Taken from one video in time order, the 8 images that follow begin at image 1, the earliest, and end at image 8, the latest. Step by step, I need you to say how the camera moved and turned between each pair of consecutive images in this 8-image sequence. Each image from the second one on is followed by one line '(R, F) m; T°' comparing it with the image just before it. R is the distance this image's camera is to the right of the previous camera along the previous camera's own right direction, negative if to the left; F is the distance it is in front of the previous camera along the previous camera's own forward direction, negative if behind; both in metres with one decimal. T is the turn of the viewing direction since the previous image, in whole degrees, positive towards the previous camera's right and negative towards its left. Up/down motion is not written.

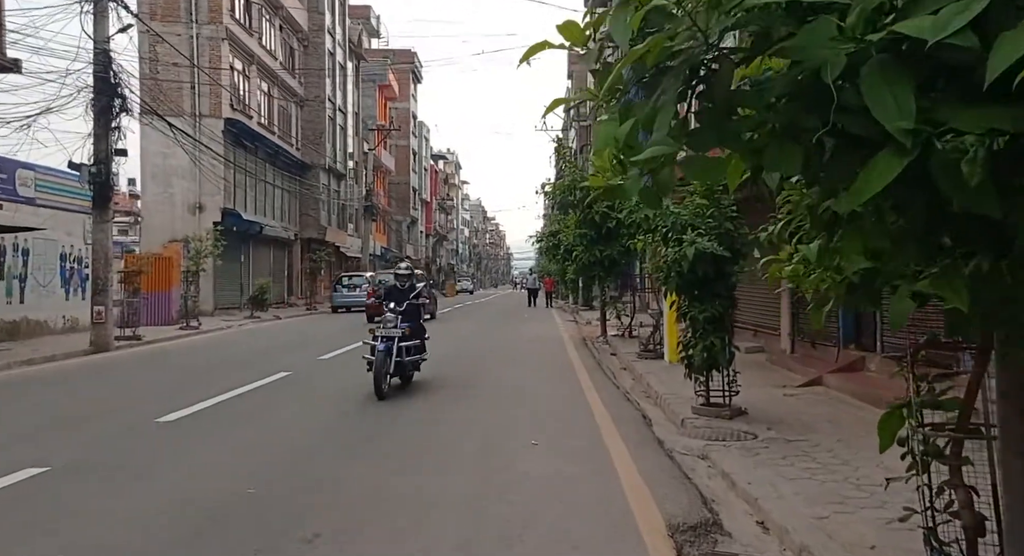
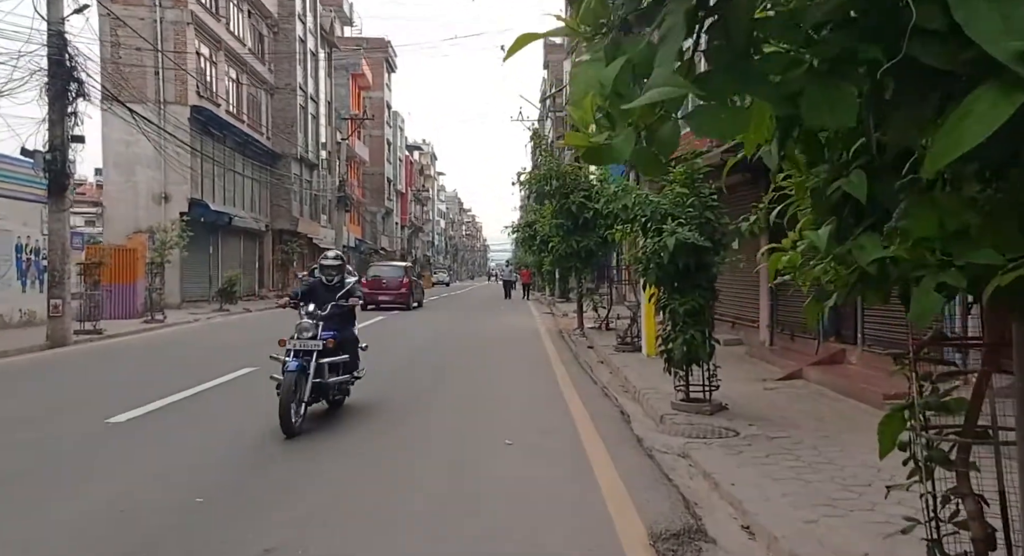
(0.0, +0.3) m; +2°
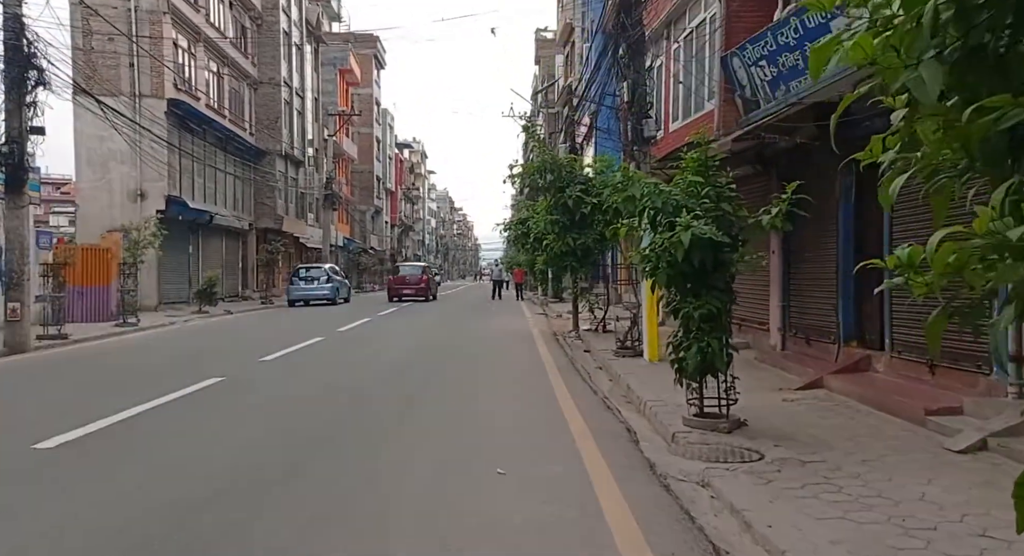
(0.0, +0.9) m; +1°
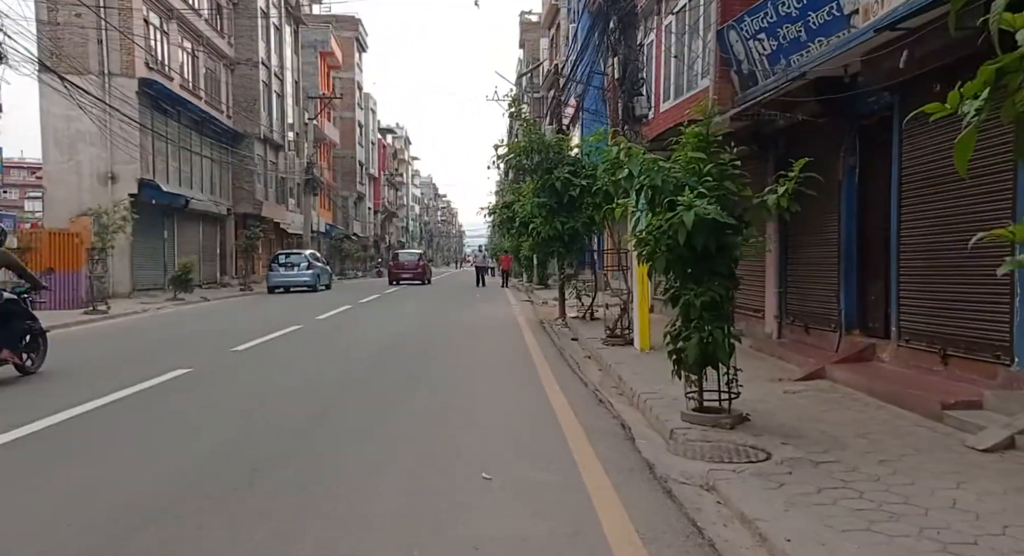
(0.0, +0.6) m; +1°
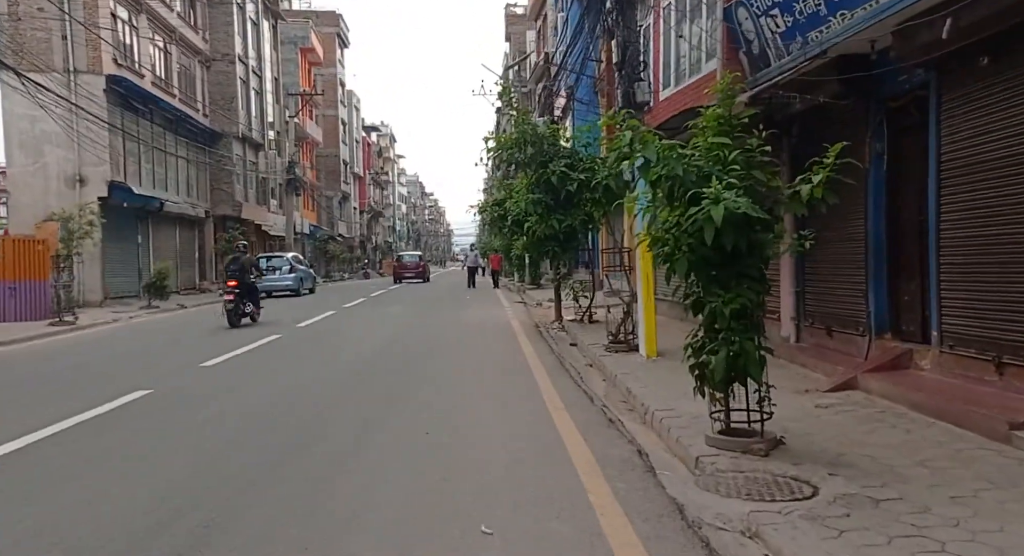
(-0.1, +0.9) m; +1°
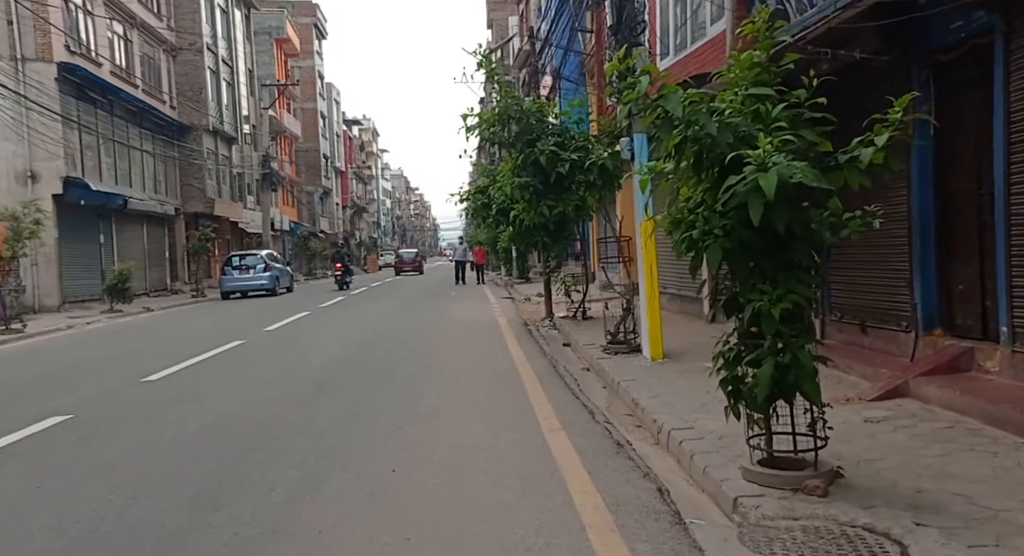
(0.0, +1.3) m; +1°
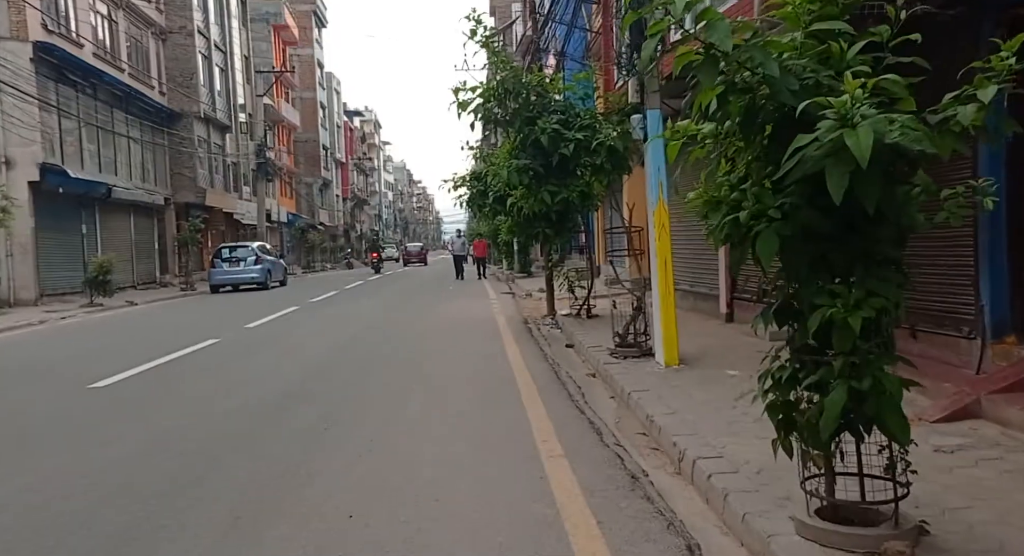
(+0.1, +1.1) m; 0°
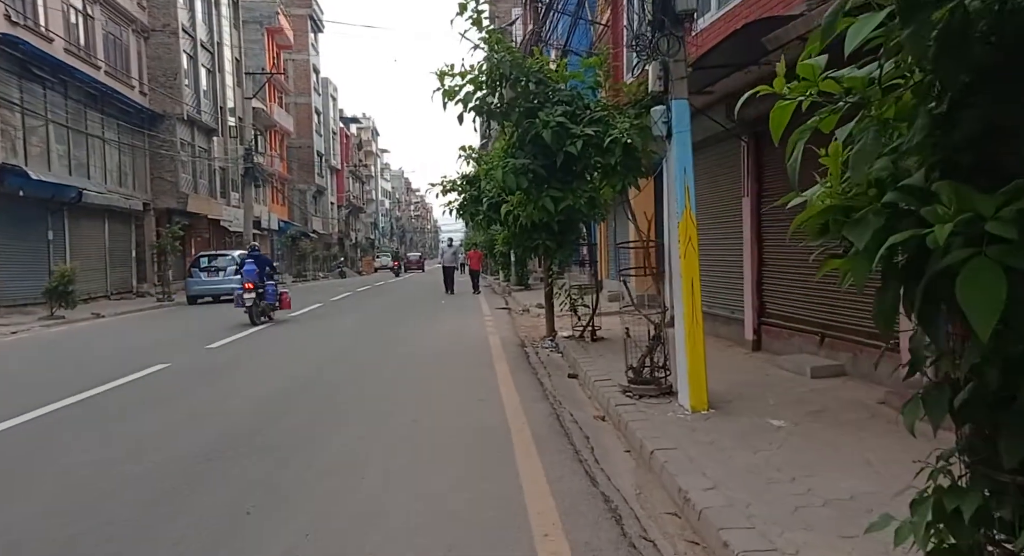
(0.0, +1.5) m; 0°
